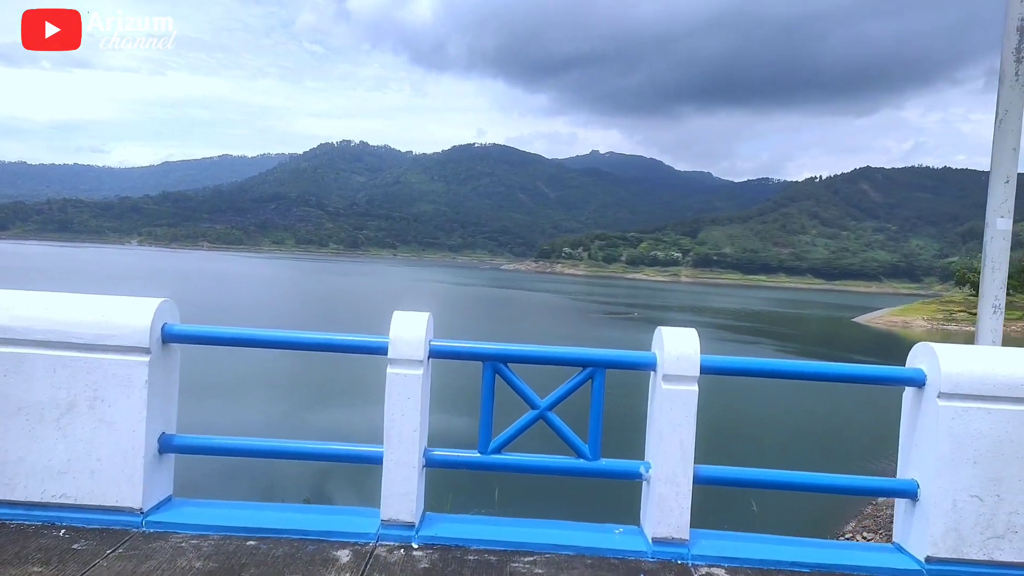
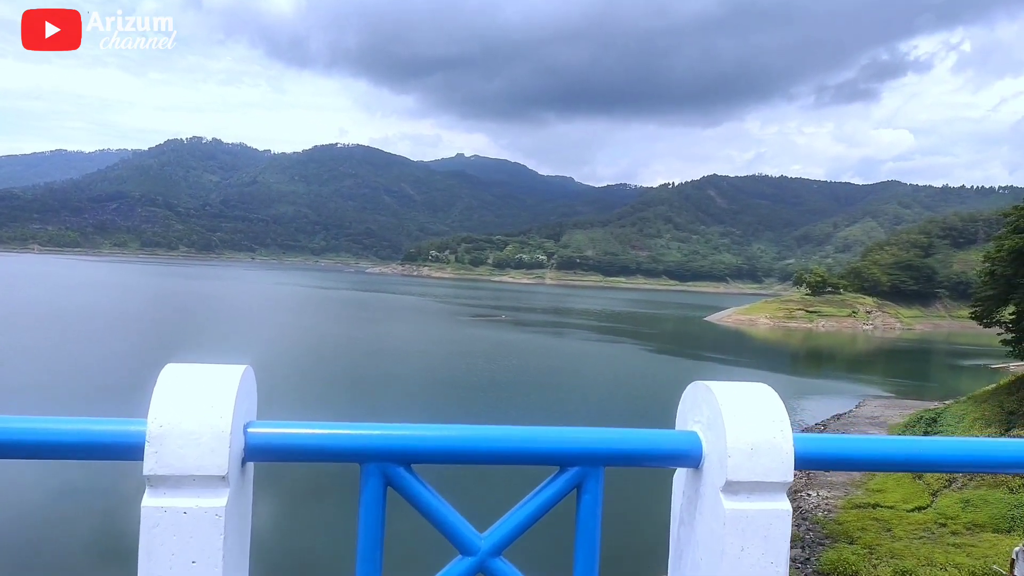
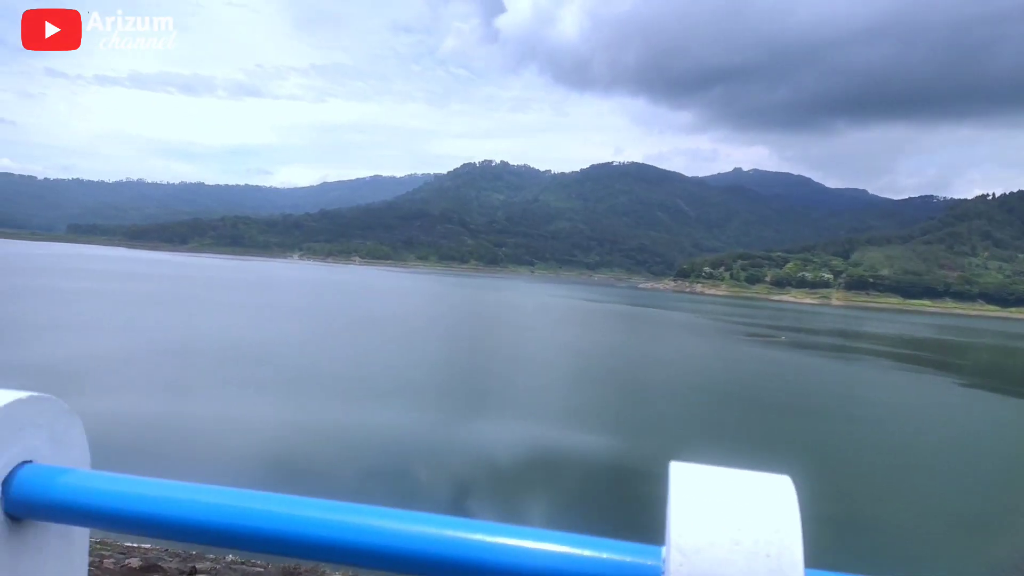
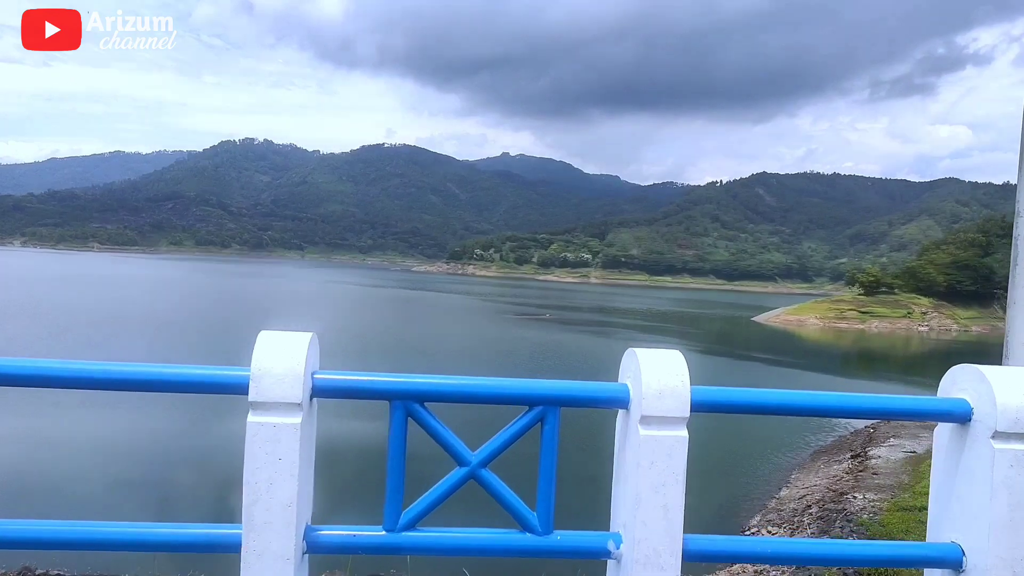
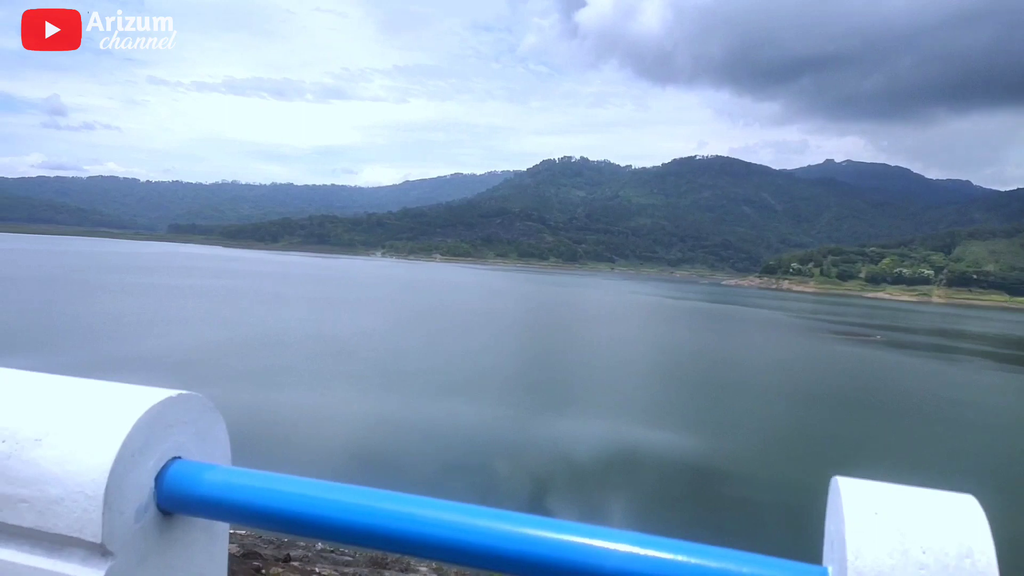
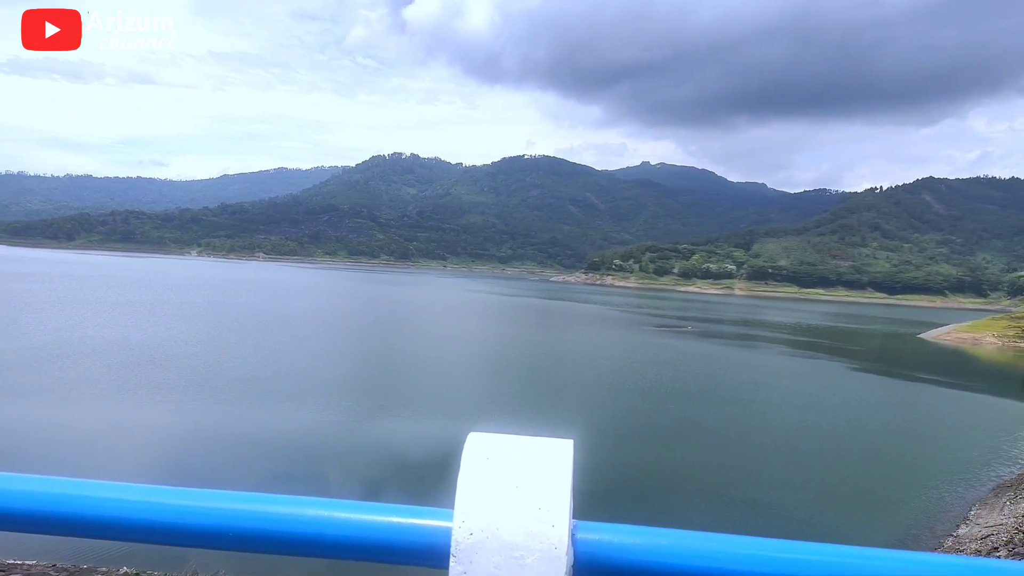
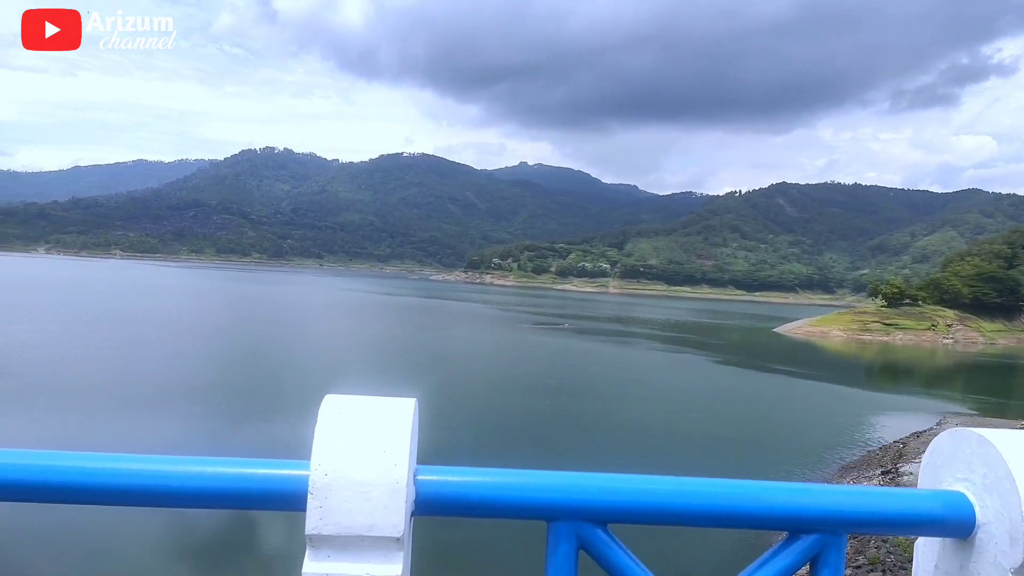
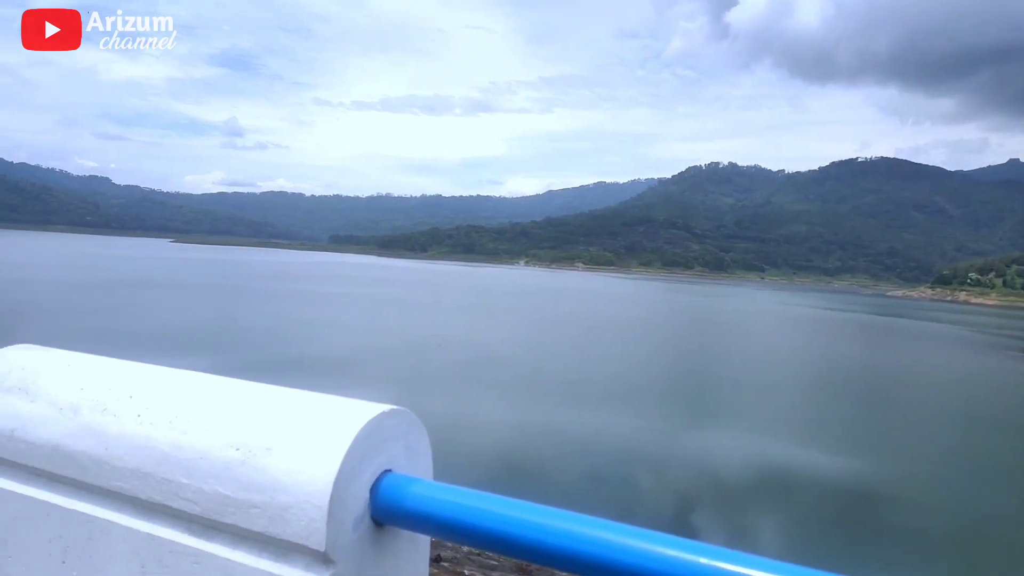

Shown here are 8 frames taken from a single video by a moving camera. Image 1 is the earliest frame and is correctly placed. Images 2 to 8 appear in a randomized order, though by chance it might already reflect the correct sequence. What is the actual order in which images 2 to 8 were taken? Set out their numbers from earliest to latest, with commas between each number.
4, 2, 7, 6, 3, 5, 8
